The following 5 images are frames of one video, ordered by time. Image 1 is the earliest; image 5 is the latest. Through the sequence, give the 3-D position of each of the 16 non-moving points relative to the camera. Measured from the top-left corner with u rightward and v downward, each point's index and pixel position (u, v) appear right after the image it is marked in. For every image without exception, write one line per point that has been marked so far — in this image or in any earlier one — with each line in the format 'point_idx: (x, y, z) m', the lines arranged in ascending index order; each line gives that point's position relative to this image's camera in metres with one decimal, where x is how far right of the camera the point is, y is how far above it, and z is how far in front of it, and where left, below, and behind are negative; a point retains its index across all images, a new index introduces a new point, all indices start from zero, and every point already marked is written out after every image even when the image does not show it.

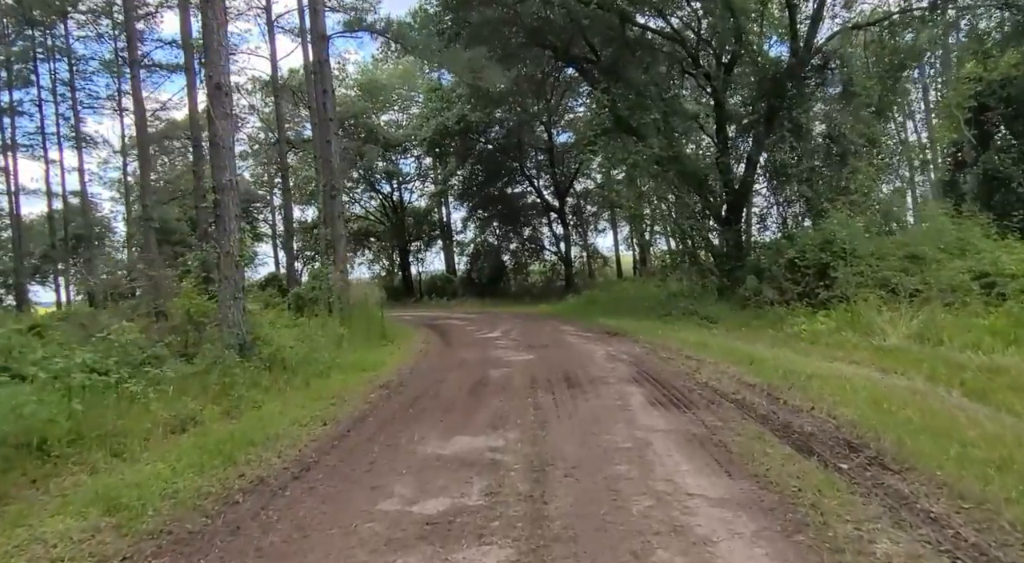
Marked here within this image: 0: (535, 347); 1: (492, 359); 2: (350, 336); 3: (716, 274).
0: (+0.4, -1.3, +12.6) m
1: (-0.4, -1.4, +11.6) m
2: (-3.5, -1.2, +14.4) m
3: (+6.1, +0.2, +19.7) m
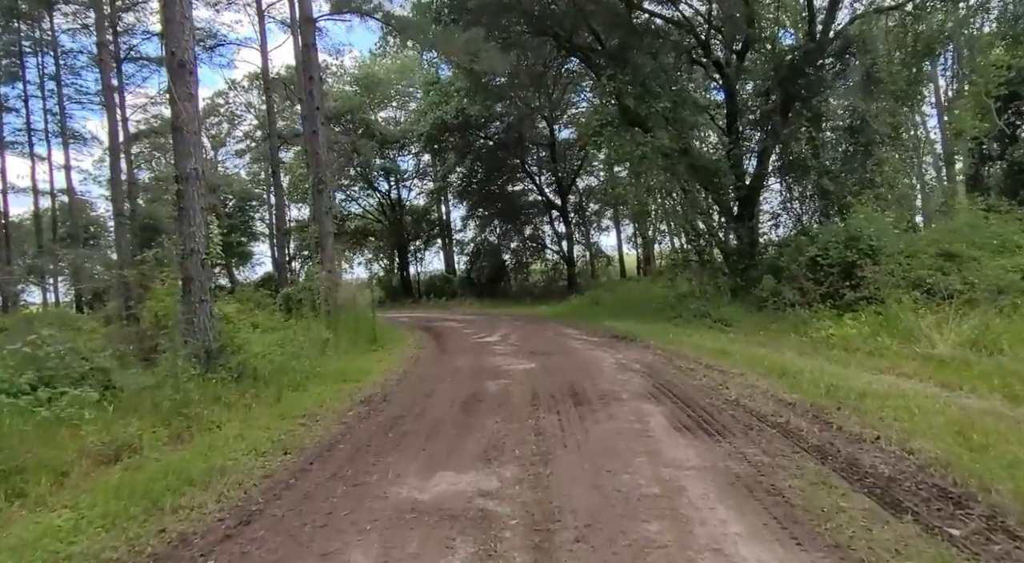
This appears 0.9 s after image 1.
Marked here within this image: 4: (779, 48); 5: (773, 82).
0: (+0.4, -1.3, +11.5) m
1: (-0.4, -1.4, +10.4) m
2: (-3.5, -1.2, +13.3) m
3: (+6.1, +0.2, +18.6) m
4: (+7.3, +6.4, +18.3) m
5: (+7.1, +5.4, +18.0) m
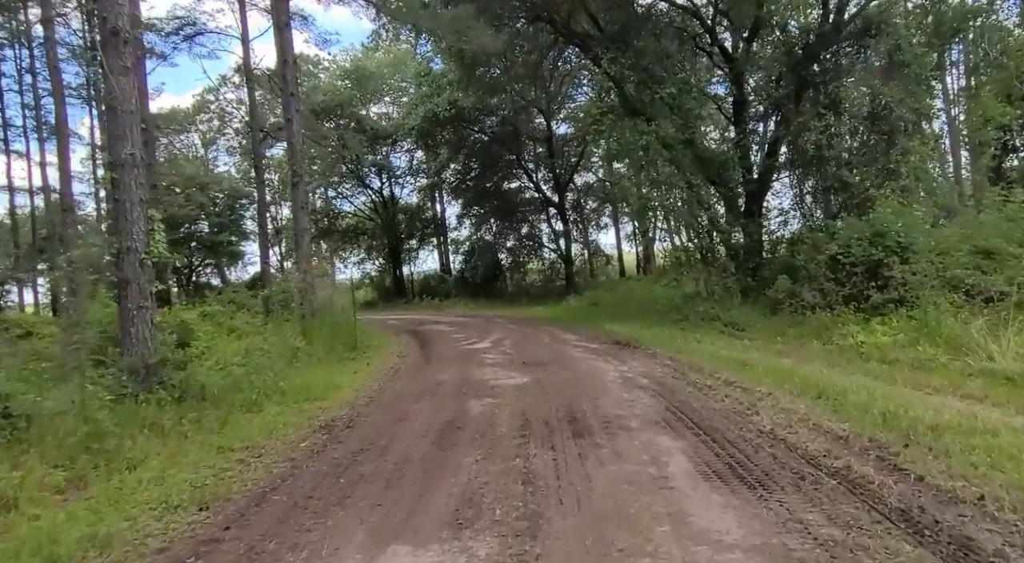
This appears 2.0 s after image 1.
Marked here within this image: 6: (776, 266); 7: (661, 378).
0: (+0.3, -1.3, +10.2) m
1: (-0.5, -1.4, +9.2) m
2: (-3.7, -1.2, +12.0) m
3: (+5.9, +0.2, +17.3) m
4: (+7.1, +6.4, +17.0) m
5: (+6.9, +5.4, +16.7) m
6: (+6.6, +0.4, +16.6) m
7: (+1.9, -1.2, +8.4) m
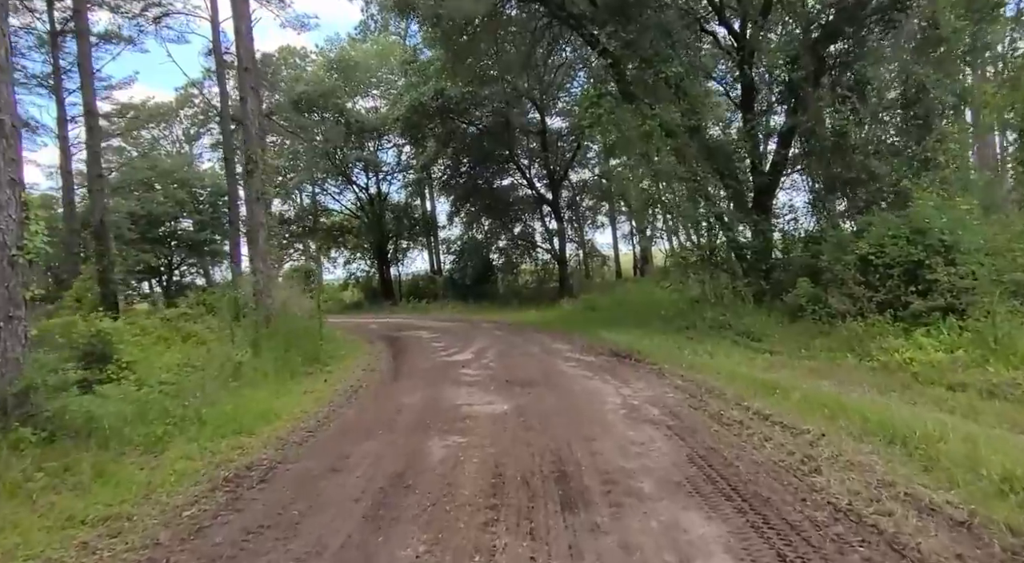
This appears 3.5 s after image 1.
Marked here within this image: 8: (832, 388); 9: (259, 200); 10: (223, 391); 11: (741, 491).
0: (0.0, -1.3, +8.5) m
1: (-0.8, -1.4, +7.4) m
2: (-3.9, -1.3, +10.2) m
3: (+5.6, +0.1, +15.7) m
4: (+6.8, +6.3, +15.4) m
5: (+6.6, +5.3, +15.1) m
6: (+6.3, +0.3, +15.0) m
7: (+1.6, -1.3, +6.6) m
8: (+3.5, -1.2, +7.4) m
9: (-4.8, +1.6, +12.7) m
10: (-3.8, -1.4, +8.6) m
11: (+1.4, -1.3, +4.2) m
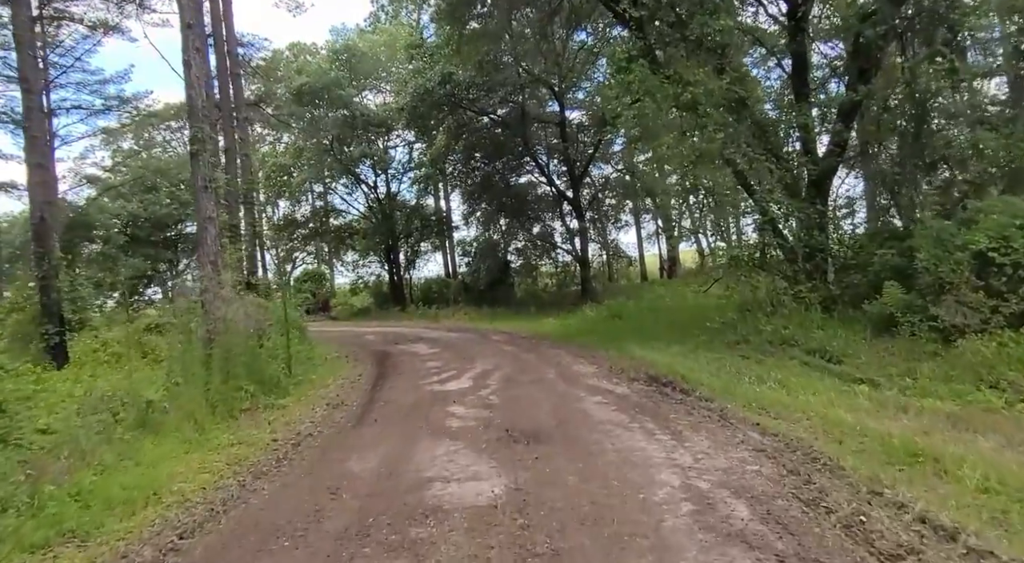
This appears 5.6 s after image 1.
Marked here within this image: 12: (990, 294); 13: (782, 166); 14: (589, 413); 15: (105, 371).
0: (0.0, -1.4, +5.9) m
1: (-0.8, -1.5, +4.9) m
2: (-3.9, -1.4, +7.8) m
3: (+5.8, +0.1, +12.9) m
4: (+7.0, +6.2, +12.6) m
5: (+6.8, +5.3, +12.3) m
6: (+6.5, +0.2, +12.2) m
7: (+1.6, -1.3, +4.0) m
8: (+3.5, -1.2, +4.7) m
9: (-4.7, +1.4, +10.3) m
10: (-3.7, -1.5, +6.2) m
11: (+1.3, -1.4, +1.6) m
12: (+6.3, -0.1, +8.8) m
13: (+5.7, +2.4, +13.4) m
14: (+0.8, -1.4, +7.1) m
15: (-6.8, -1.5, +11.1) m
